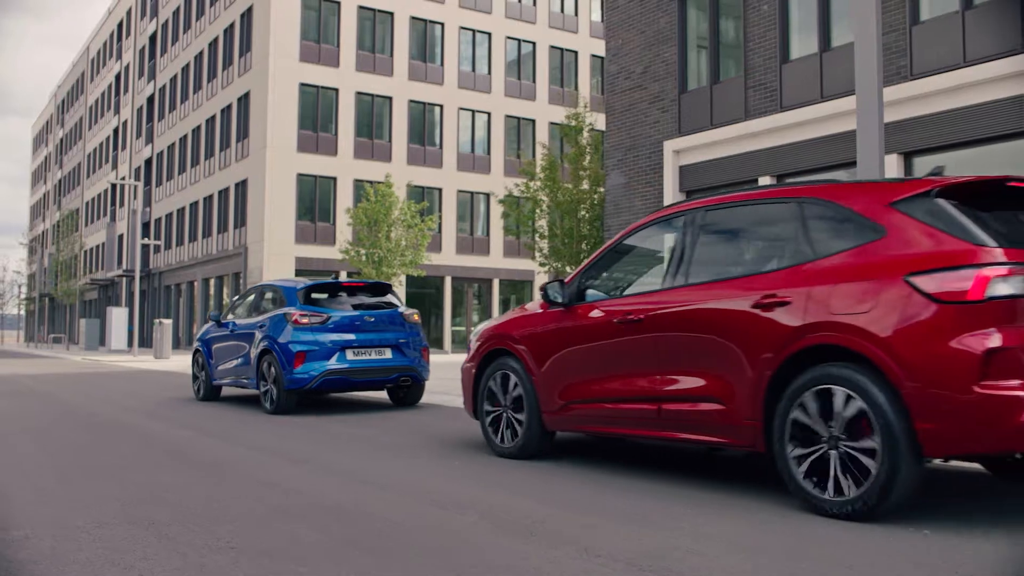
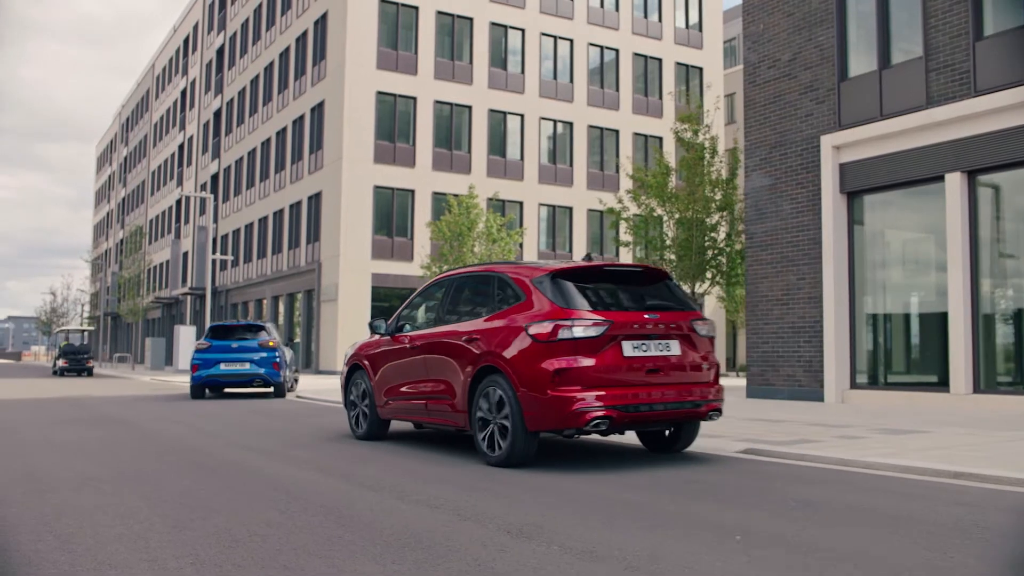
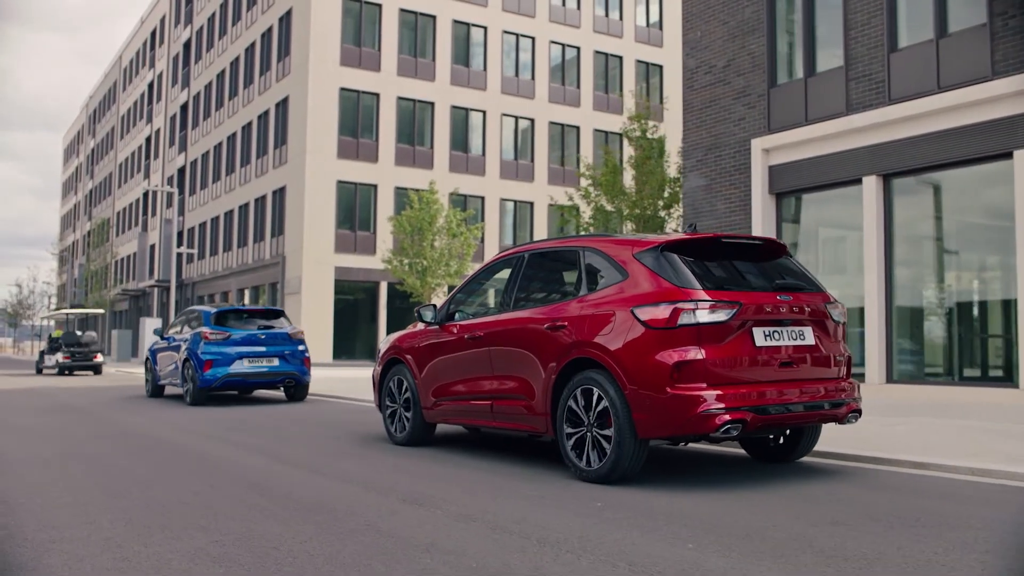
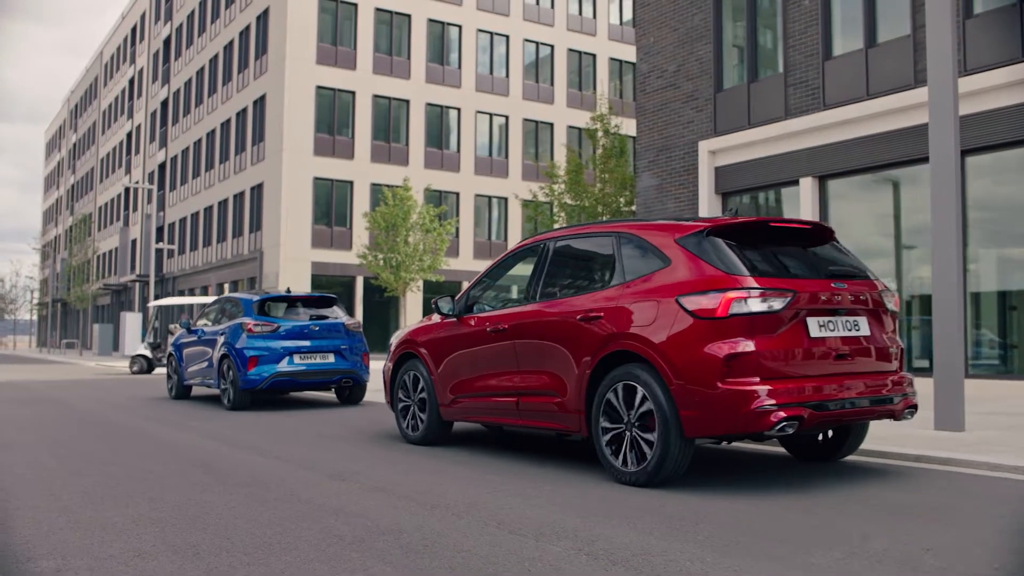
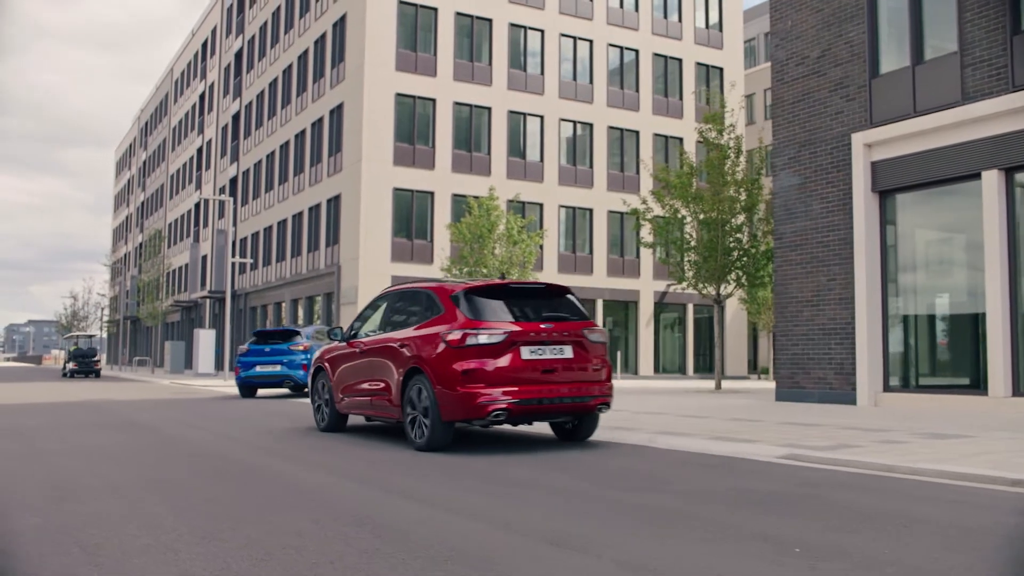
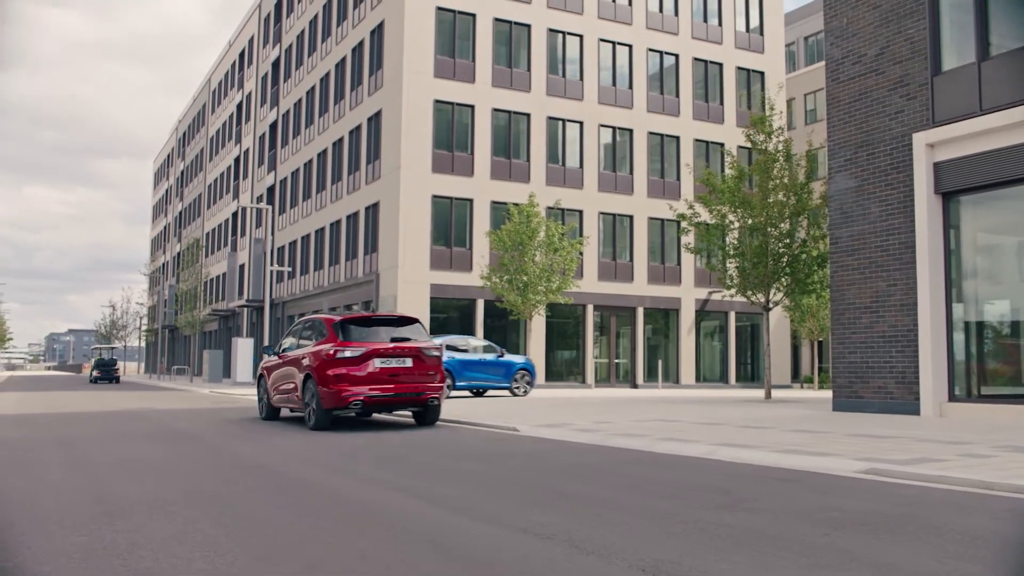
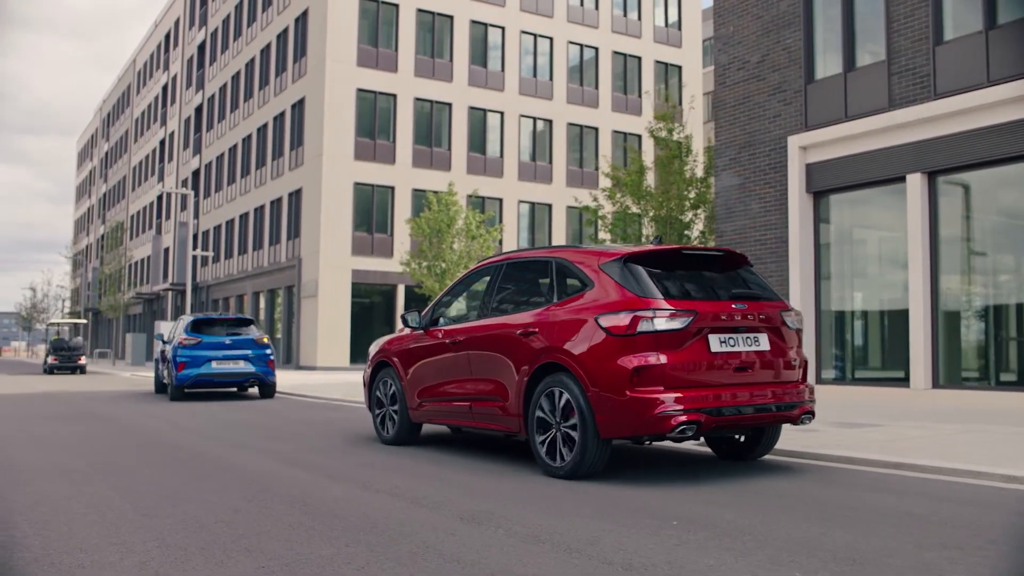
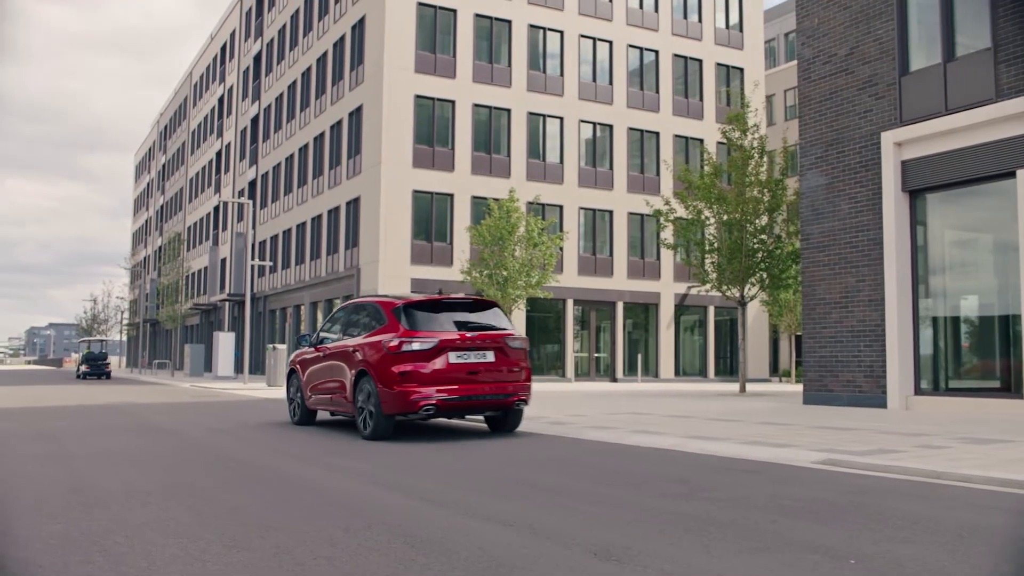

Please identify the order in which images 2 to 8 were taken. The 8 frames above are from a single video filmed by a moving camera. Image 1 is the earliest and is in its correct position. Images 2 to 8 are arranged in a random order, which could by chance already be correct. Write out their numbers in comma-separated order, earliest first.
4, 3, 7, 2, 5, 8, 6
